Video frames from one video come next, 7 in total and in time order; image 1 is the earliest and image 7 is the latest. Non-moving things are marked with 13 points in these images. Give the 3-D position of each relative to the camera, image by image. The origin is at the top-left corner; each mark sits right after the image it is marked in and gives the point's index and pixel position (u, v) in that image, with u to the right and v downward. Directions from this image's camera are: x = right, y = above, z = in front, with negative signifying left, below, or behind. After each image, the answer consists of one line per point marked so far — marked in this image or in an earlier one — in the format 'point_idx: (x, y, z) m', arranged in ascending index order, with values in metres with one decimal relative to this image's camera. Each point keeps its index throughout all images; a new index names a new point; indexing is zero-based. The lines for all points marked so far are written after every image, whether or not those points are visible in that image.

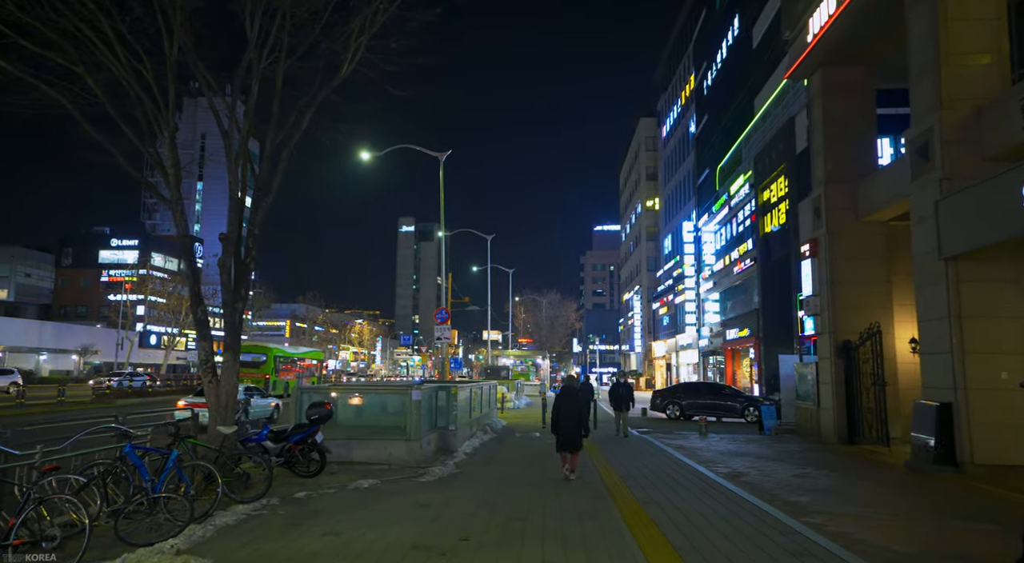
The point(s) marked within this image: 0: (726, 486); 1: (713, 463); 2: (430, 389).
0: (+3.4, -3.3, +11.1) m
1: (+4.0, -3.6, +13.6) m
2: (-1.7, -2.3, +14.8) m
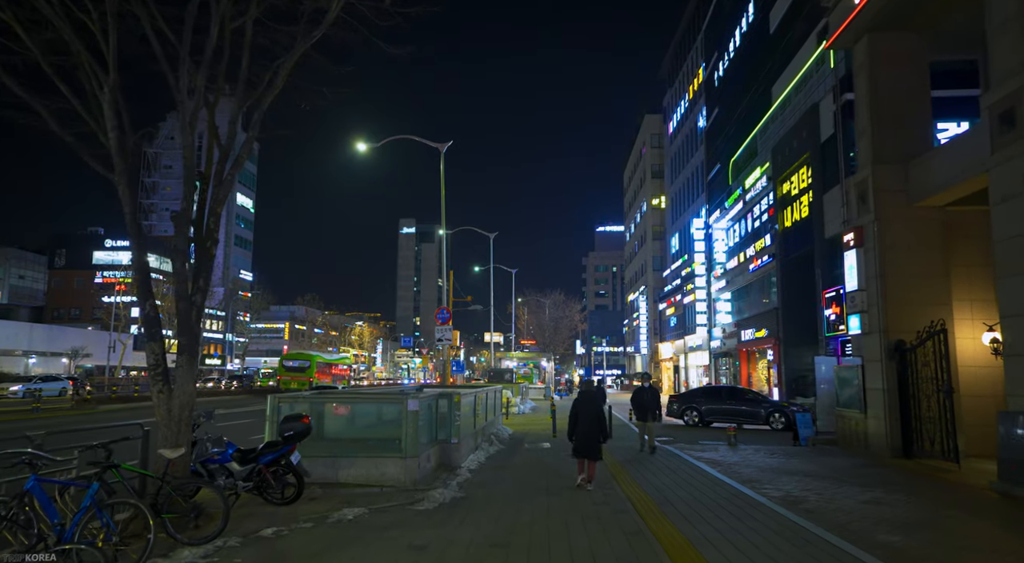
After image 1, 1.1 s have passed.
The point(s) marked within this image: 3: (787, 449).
0: (+3.6, -3.1, +9.2) m
1: (+4.2, -3.4, +11.8) m
2: (-1.5, -2.2, +12.9) m
3: (+6.5, -4.0, +16.4) m
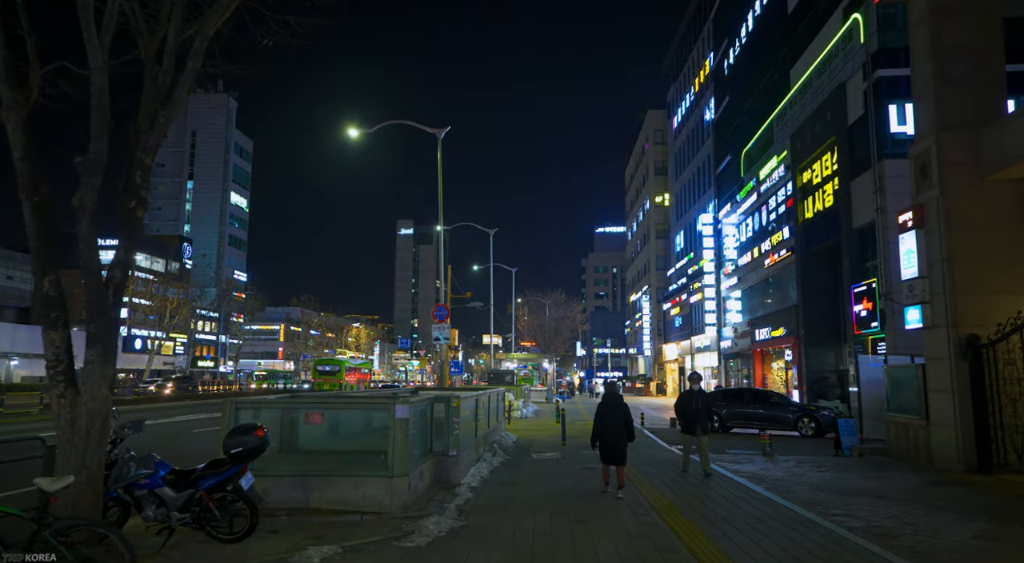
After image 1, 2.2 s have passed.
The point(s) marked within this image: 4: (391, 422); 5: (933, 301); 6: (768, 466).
0: (+3.8, -2.8, +7.2) m
1: (+4.3, -3.1, +9.7) m
2: (-1.4, -1.9, +10.8) m
3: (+6.7, -3.7, +14.3) m
4: (-1.6, -1.9, +9.2) m
5: (+7.9, -0.4, +13.0) m
6: (+5.1, -3.6, +13.7) m
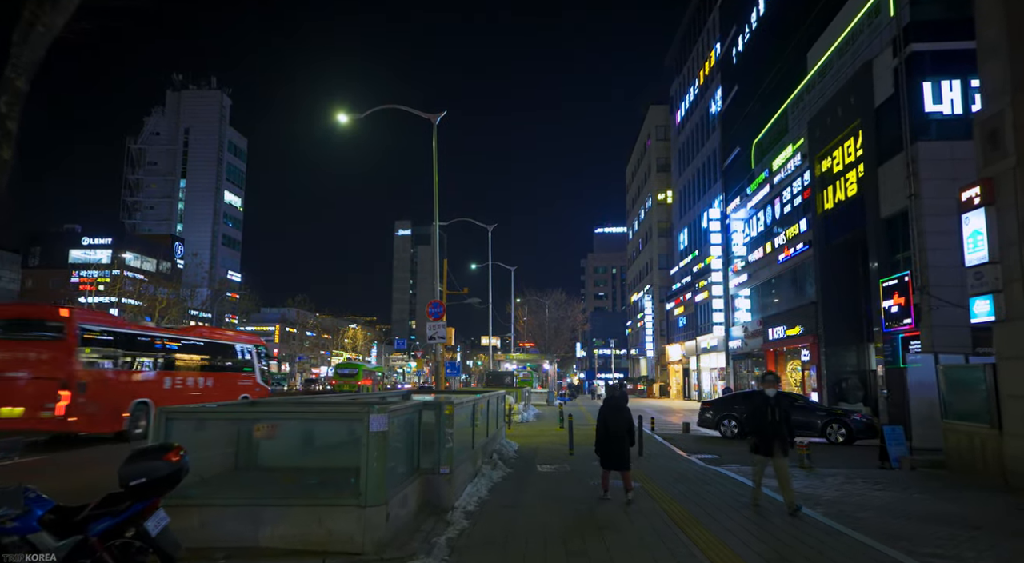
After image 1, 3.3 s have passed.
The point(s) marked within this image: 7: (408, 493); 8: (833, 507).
0: (+3.8, -2.5, +5.3) m
1: (+4.4, -2.9, +7.8) m
2: (-1.3, -1.7, +8.9) m
3: (+6.7, -3.5, +12.4) m
4: (-1.5, -1.6, +7.3) m
5: (+7.9, -0.1, +11.1) m
6: (+5.1, -3.4, +11.8) m
7: (-1.3, -2.6, +8.5) m
8: (+4.5, -3.2, +9.7) m
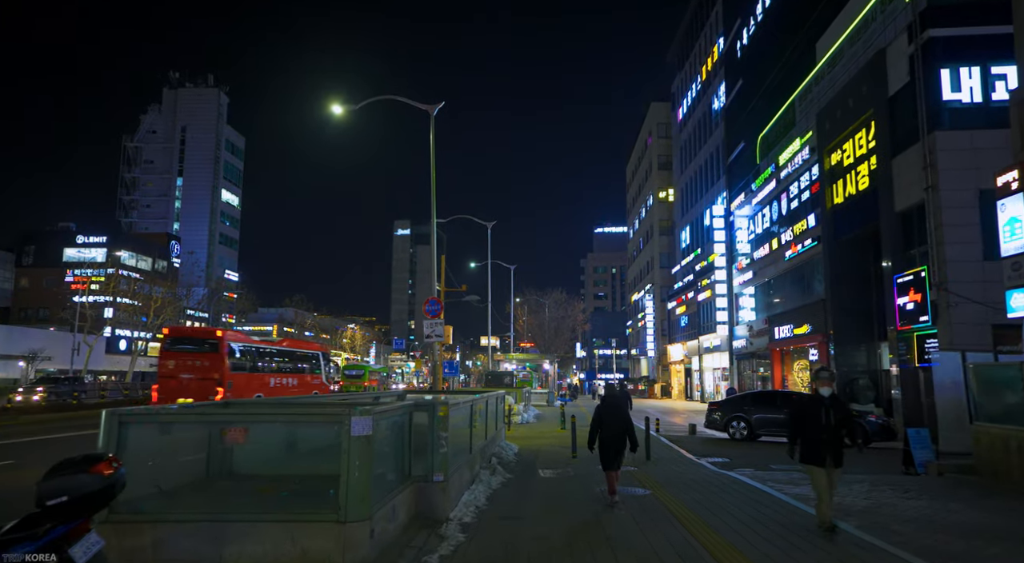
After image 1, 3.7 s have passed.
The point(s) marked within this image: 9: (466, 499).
0: (+3.9, -2.4, +4.4) m
1: (+4.4, -2.7, +6.9) m
2: (-1.3, -1.5, +8.0) m
3: (+6.7, -3.3, +11.6) m
4: (-1.5, -1.5, +6.4) m
5: (+7.9, 0.0, +10.2) m
6: (+5.1, -3.3, +10.9) m
7: (-1.3, -2.5, +7.6) m
8: (+4.5, -3.0, +8.9) m
9: (-0.7, -3.2, +10.3) m
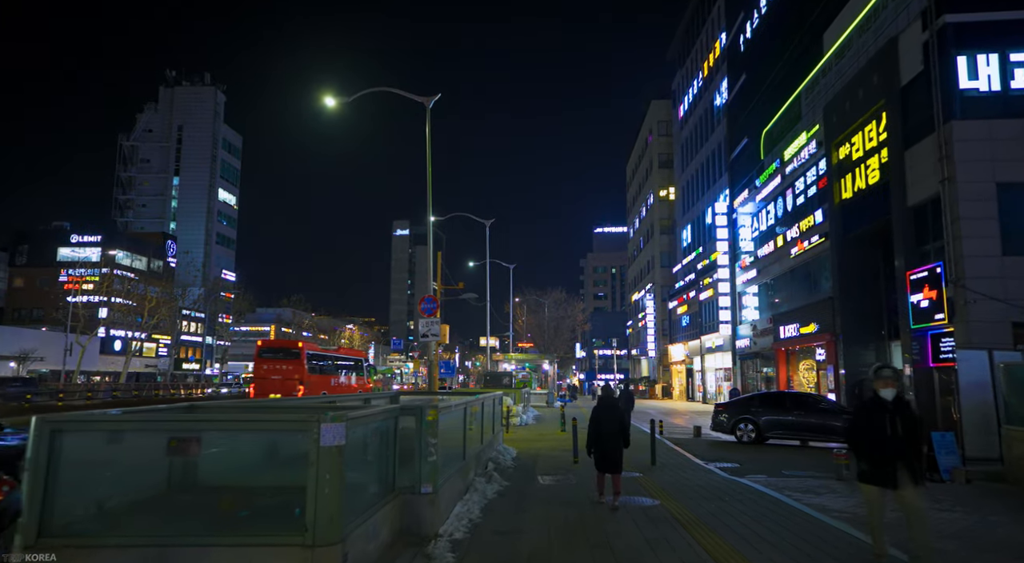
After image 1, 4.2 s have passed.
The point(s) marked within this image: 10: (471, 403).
0: (+3.8, -2.3, +3.6) m
1: (+4.3, -2.6, +6.1) m
2: (-1.4, -1.4, +7.2) m
3: (+6.7, -3.2, +10.7) m
4: (-1.6, -1.4, +5.5) m
5: (+7.9, +0.1, +9.4) m
6: (+5.1, -3.2, +10.1) m
7: (-1.3, -2.4, +6.8) m
8: (+4.5, -2.9, +8.0) m
9: (-0.7, -3.1, +9.4) m
10: (-0.7, -2.2, +12.3) m
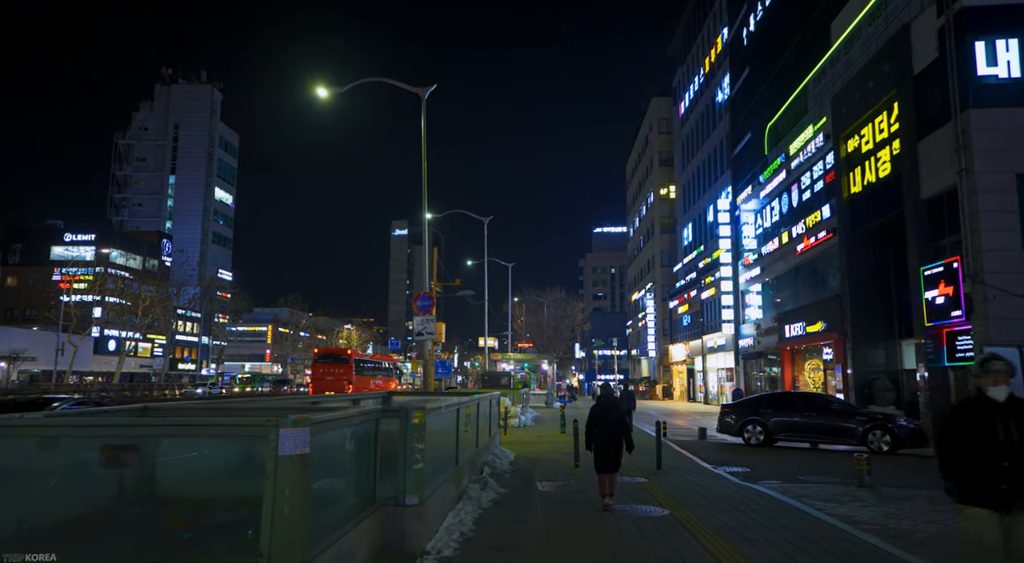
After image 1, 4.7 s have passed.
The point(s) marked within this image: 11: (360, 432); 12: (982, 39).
0: (+3.8, -2.2, +2.7) m
1: (+4.3, -2.5, +5.2) m
2: (-1.4, -1.3, +6.4) m
3: (+6.6, -3.1, +9.9) m
4: (-1.6, -1.2, +4.7) m
5: (+7.8, +0.3, +8.6) m
6: (+5.0, -3.0, +9.2) m
7: (-1.4, -2.2, +6.0) m
8: (+4.4, -2.8, +7.2) m
9: (-0.8, -3.0, +8.6) m
10: (-0.8, -2.0, +11.5) m
11: (-1.4, -1.4, +6.4) m
12: (+12.6, +6.5, +18.6) m
